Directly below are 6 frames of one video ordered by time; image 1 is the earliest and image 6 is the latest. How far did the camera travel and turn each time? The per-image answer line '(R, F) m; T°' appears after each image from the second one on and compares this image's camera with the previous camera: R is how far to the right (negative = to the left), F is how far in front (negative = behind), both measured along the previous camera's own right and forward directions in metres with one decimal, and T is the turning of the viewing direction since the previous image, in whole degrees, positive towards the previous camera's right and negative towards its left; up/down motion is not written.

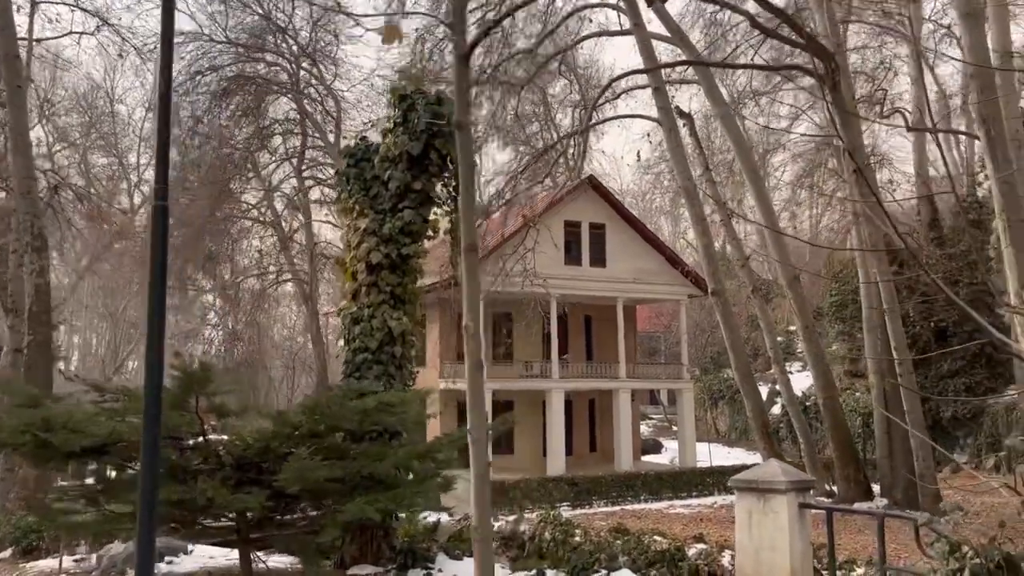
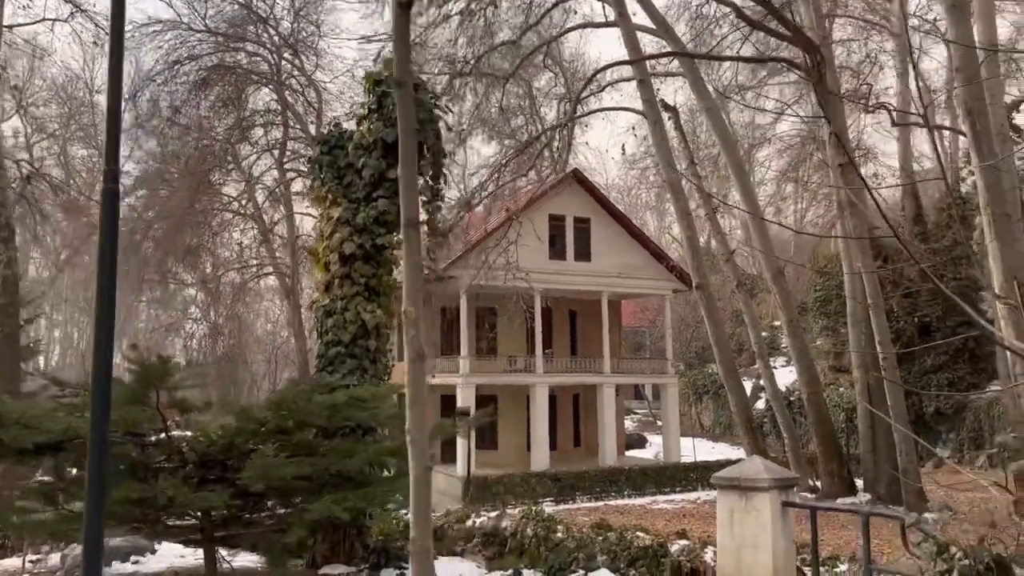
(0.0, +0.1) m; +1°
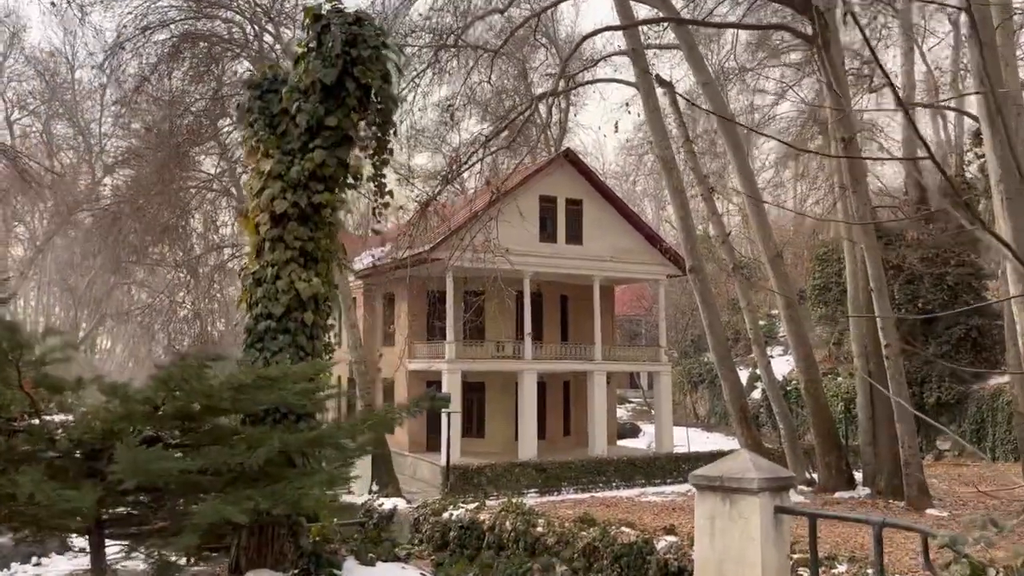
(+0.2, +0.6) m; 0°
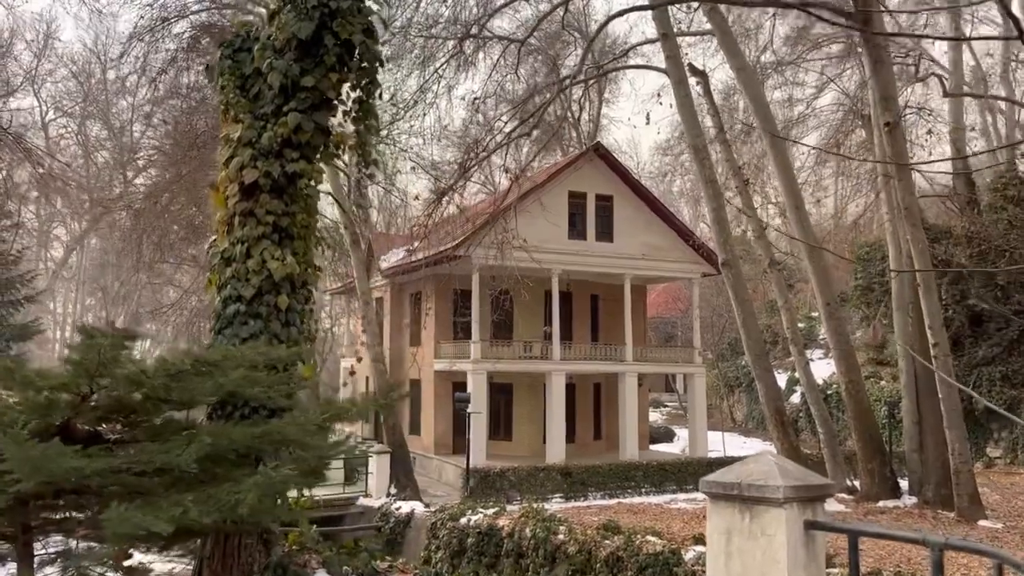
(+0.2, +0.5) m; -3°
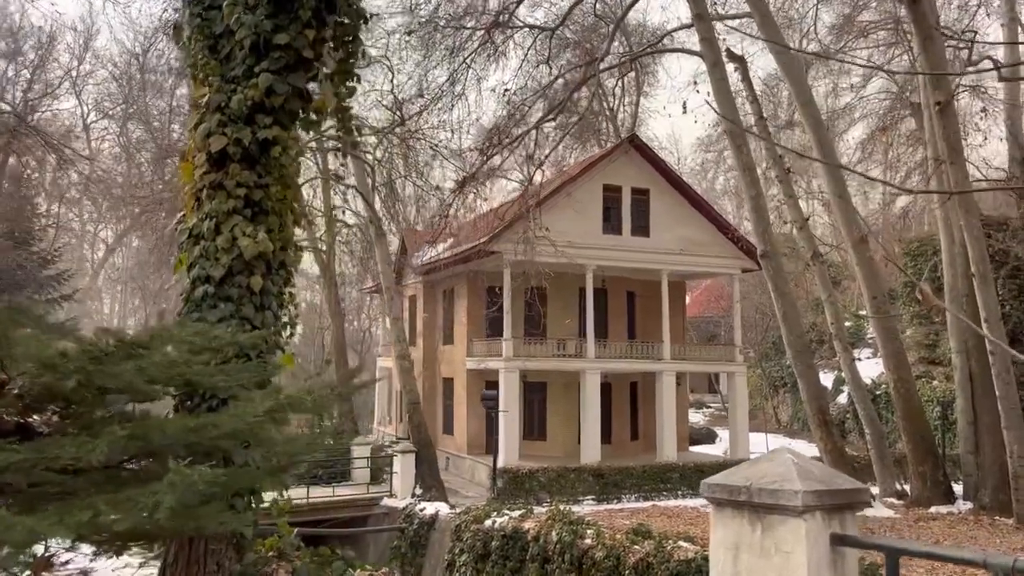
(+0.2, +0.4) m; -3°
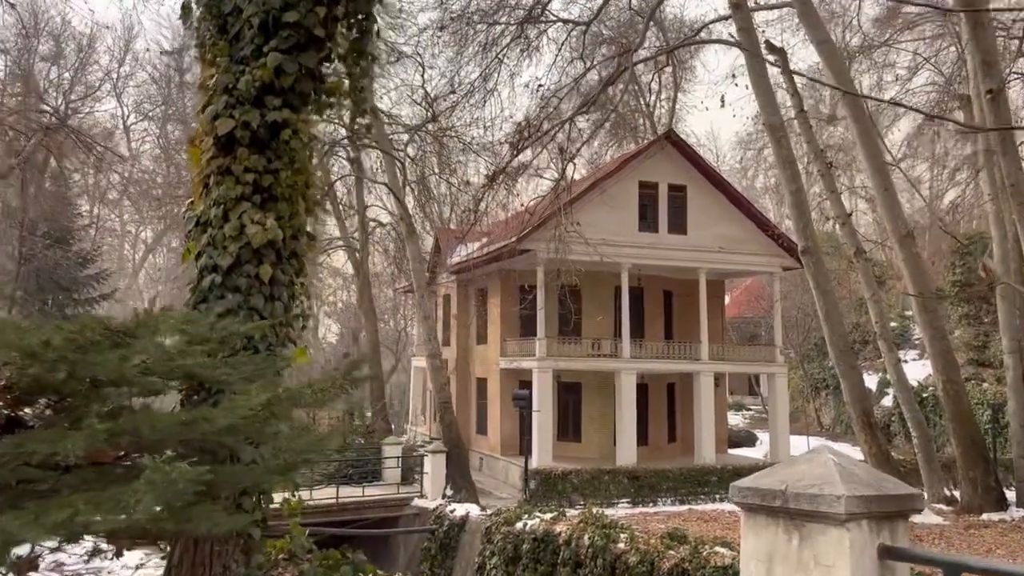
(+0.1, +0.2) m; -3°
